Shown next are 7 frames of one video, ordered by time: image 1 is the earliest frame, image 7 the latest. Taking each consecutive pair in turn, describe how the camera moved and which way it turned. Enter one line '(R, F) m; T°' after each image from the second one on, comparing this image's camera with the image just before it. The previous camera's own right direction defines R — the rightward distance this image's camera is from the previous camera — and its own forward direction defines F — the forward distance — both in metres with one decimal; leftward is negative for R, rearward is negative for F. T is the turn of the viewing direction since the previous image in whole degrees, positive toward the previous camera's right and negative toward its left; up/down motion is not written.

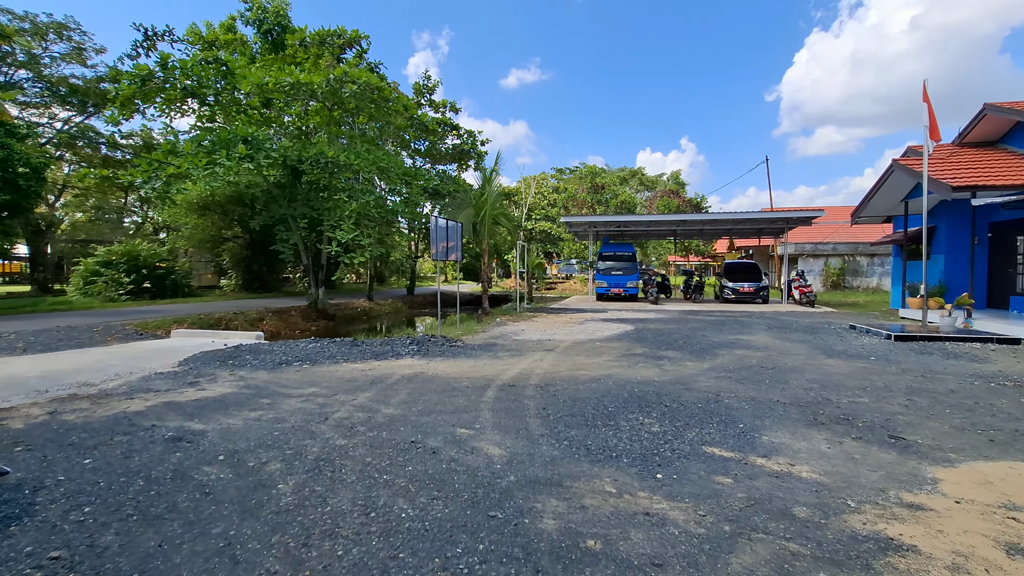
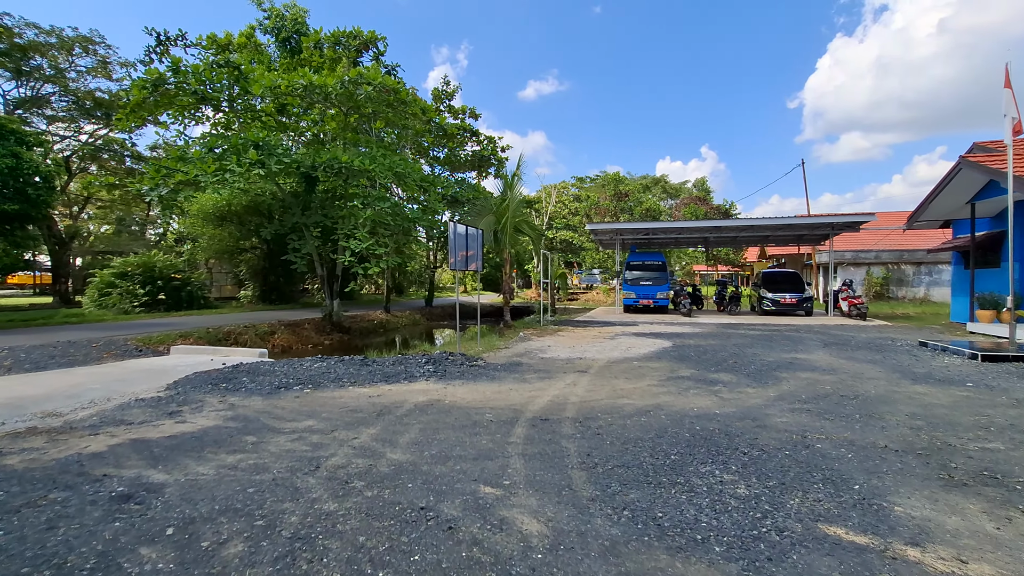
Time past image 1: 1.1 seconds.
(-0.1, +0.9) m; -2°
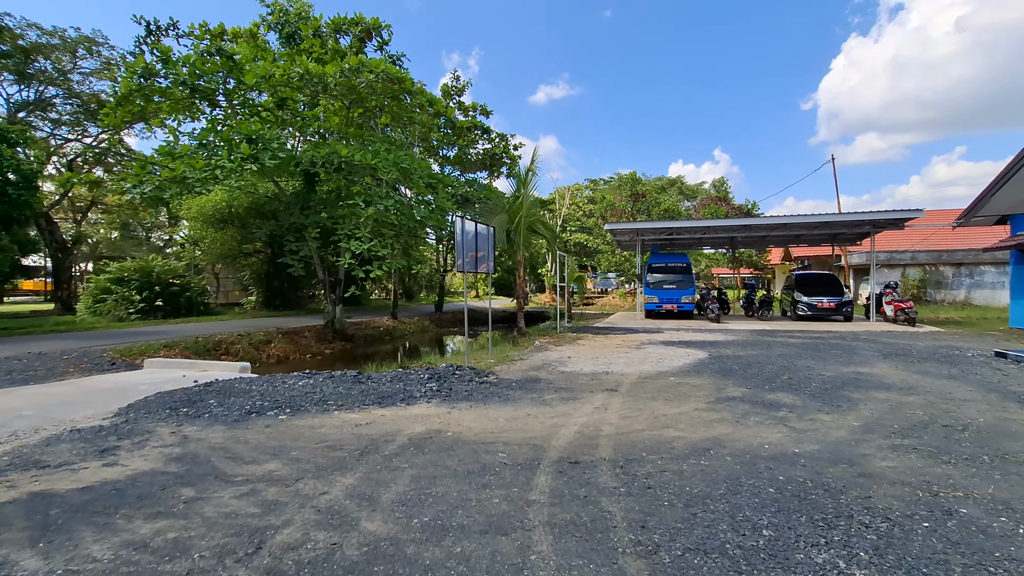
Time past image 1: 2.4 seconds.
(0.0, +1.0) m; -1°
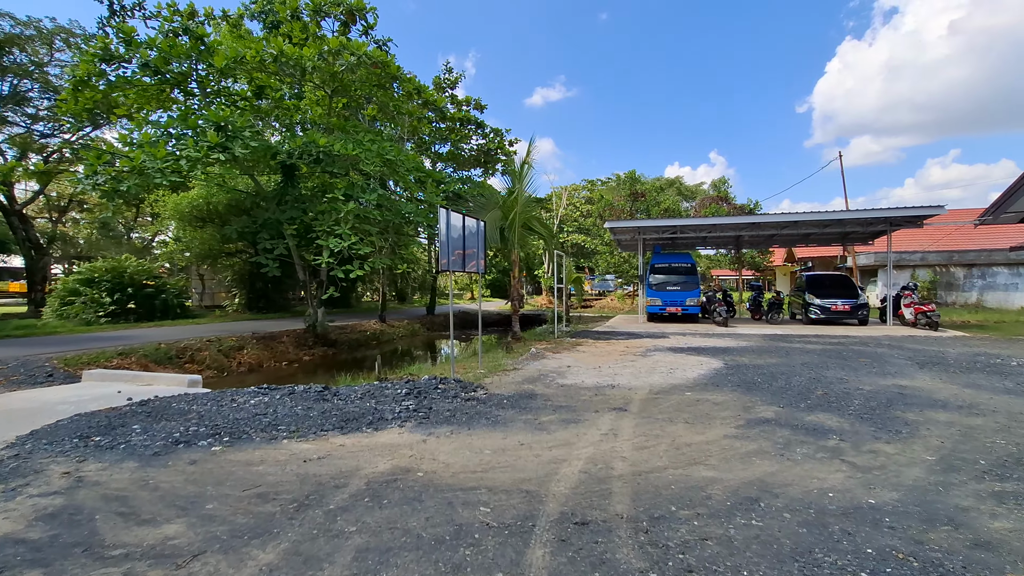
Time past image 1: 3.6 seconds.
(+0.1, +0.9) m; 0°
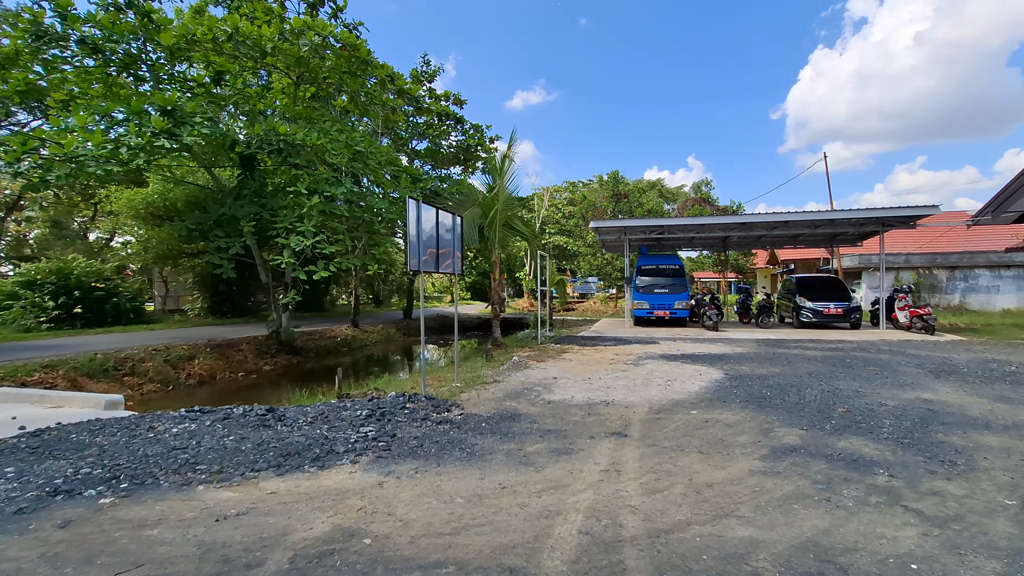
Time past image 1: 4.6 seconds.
(0.0, +0.8) m; +2°
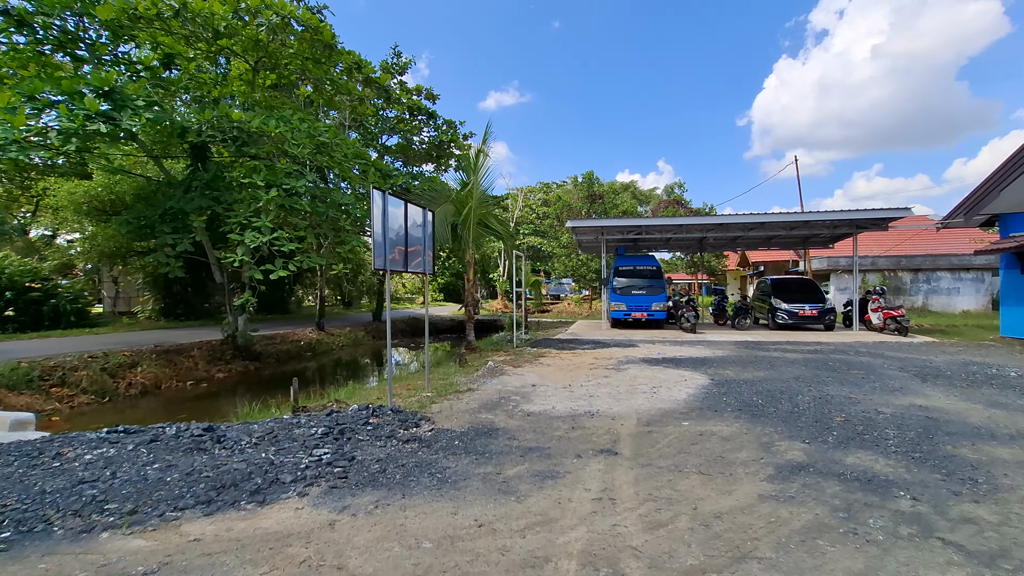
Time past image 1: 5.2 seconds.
(0.0, +0.5) m; +3°
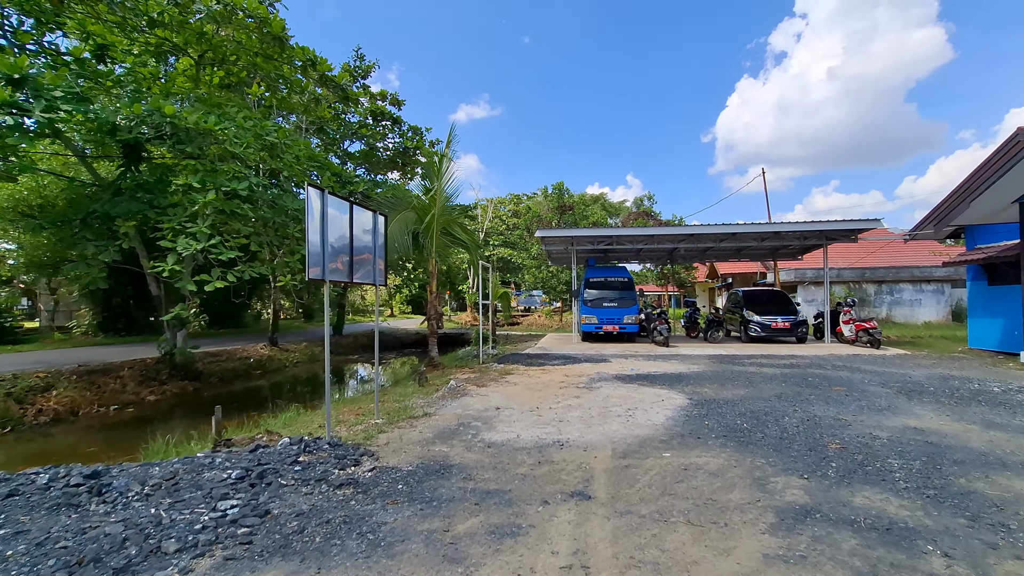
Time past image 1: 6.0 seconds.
(+0.1, +0.6) m; +3°
